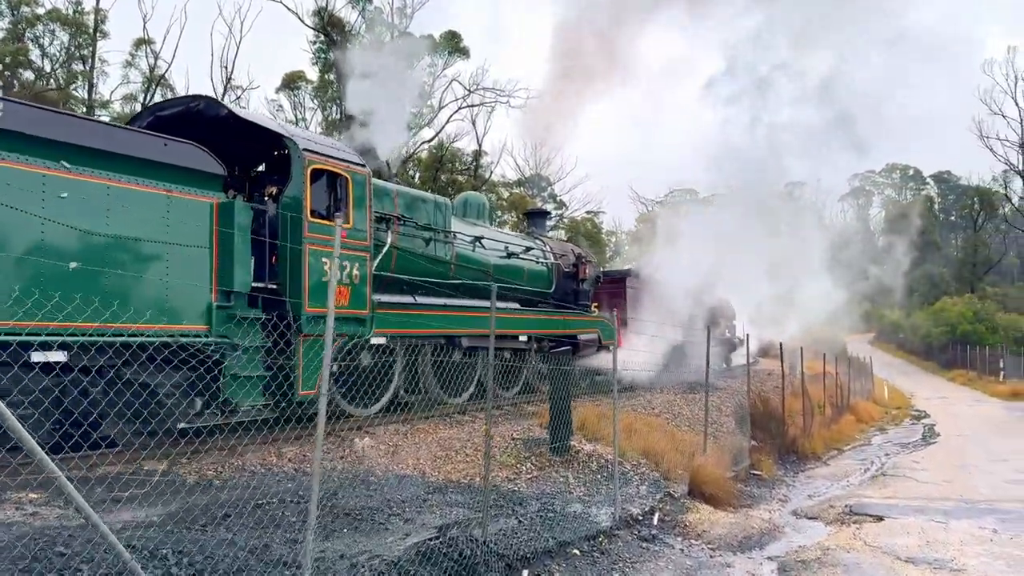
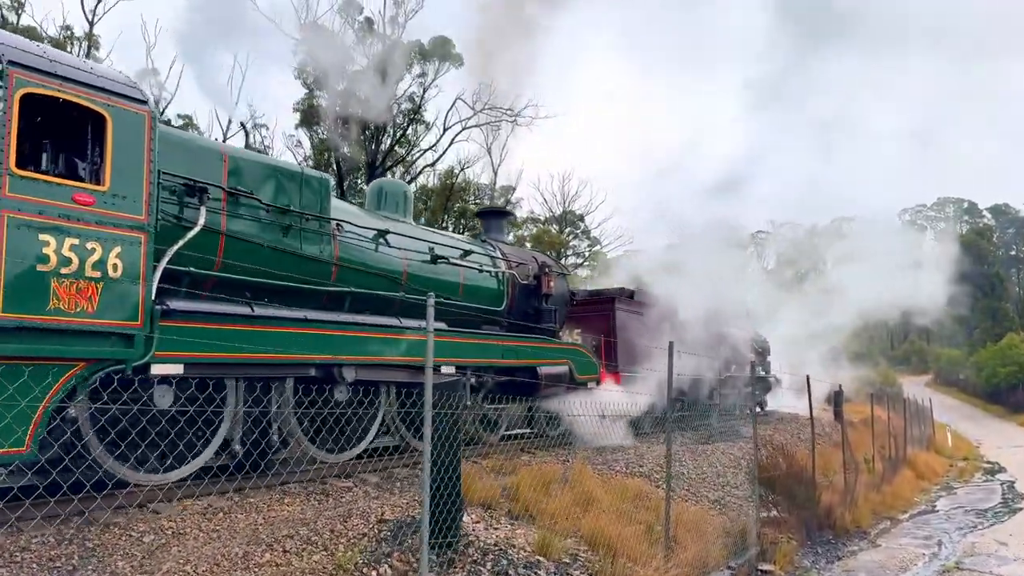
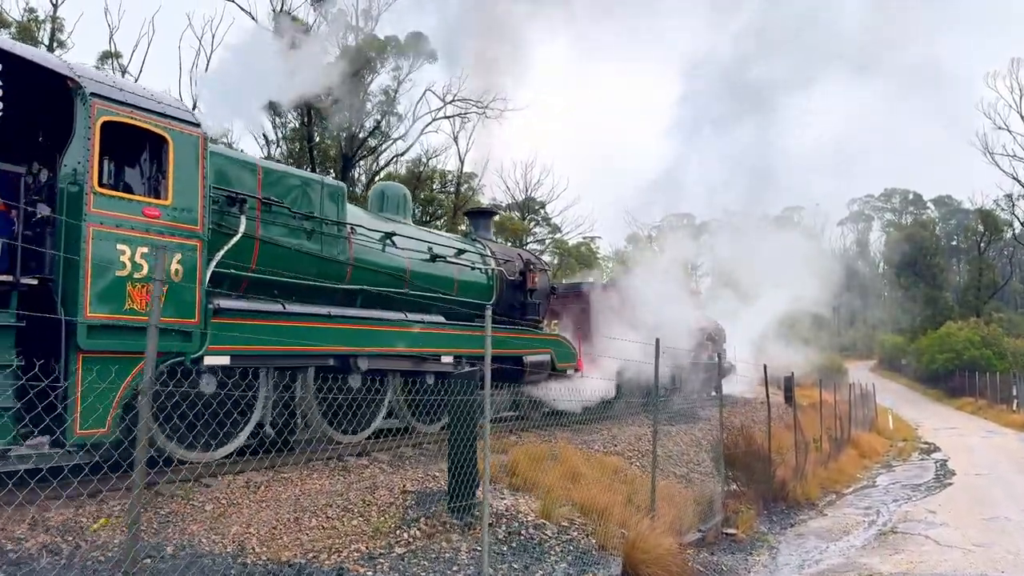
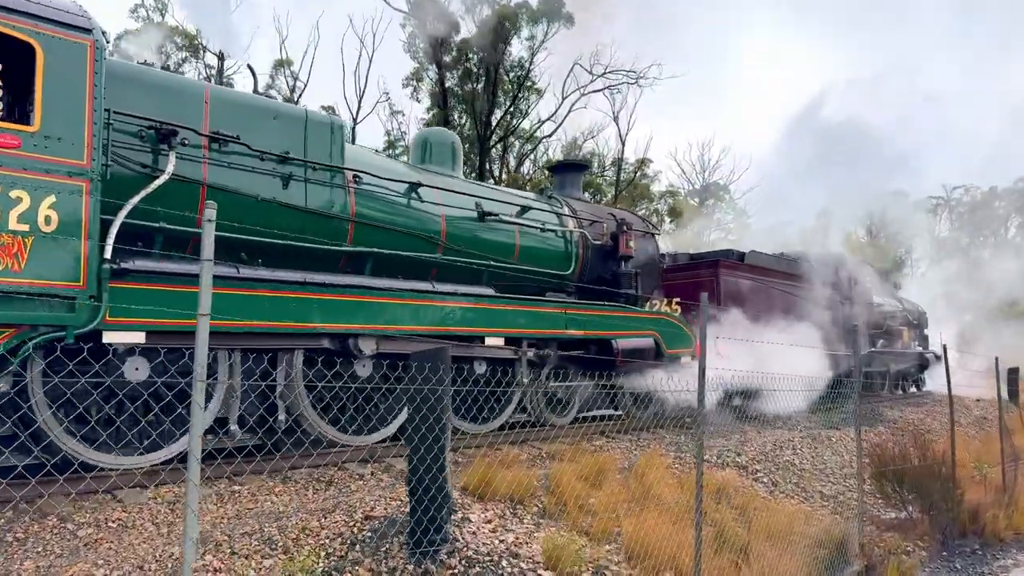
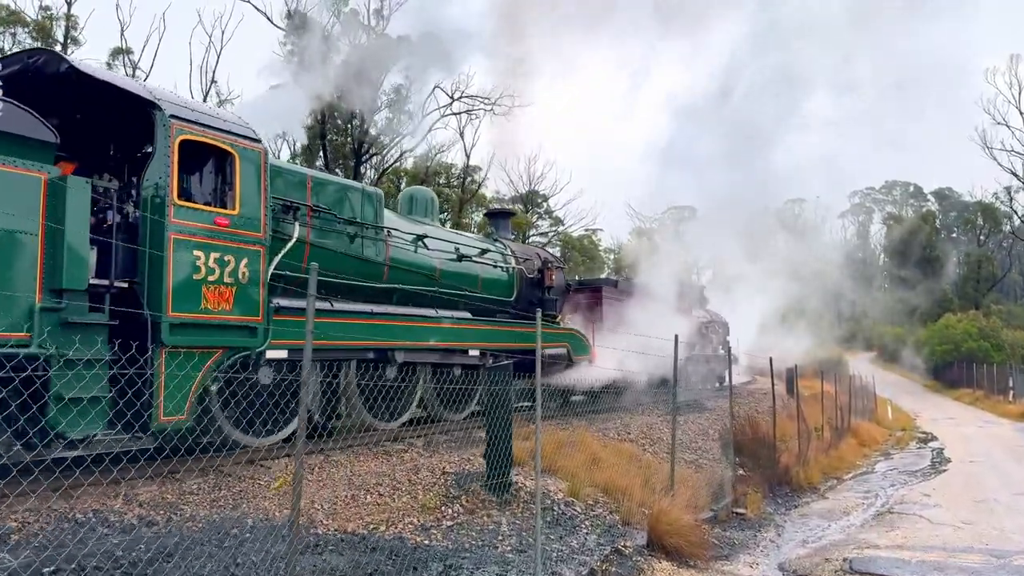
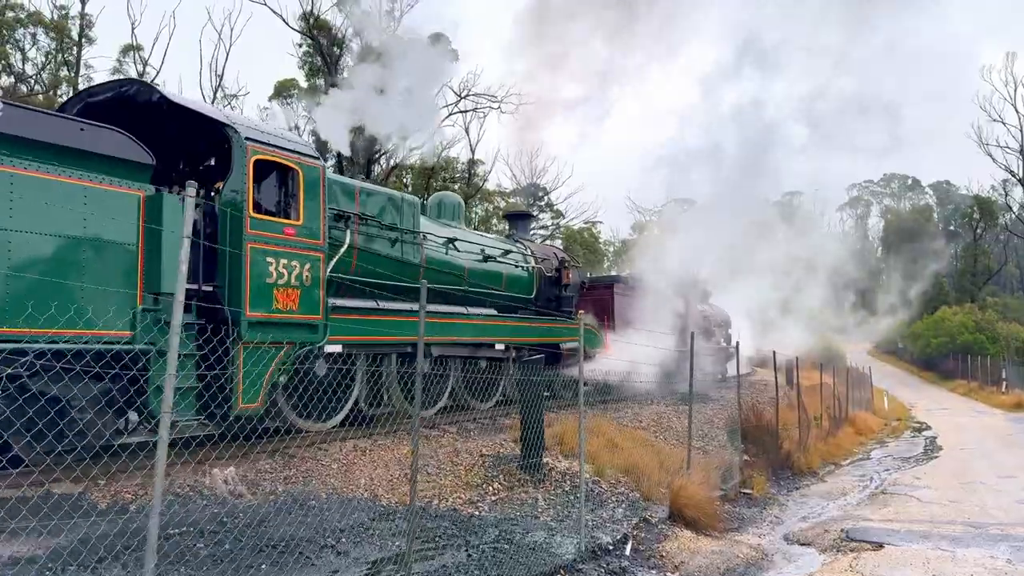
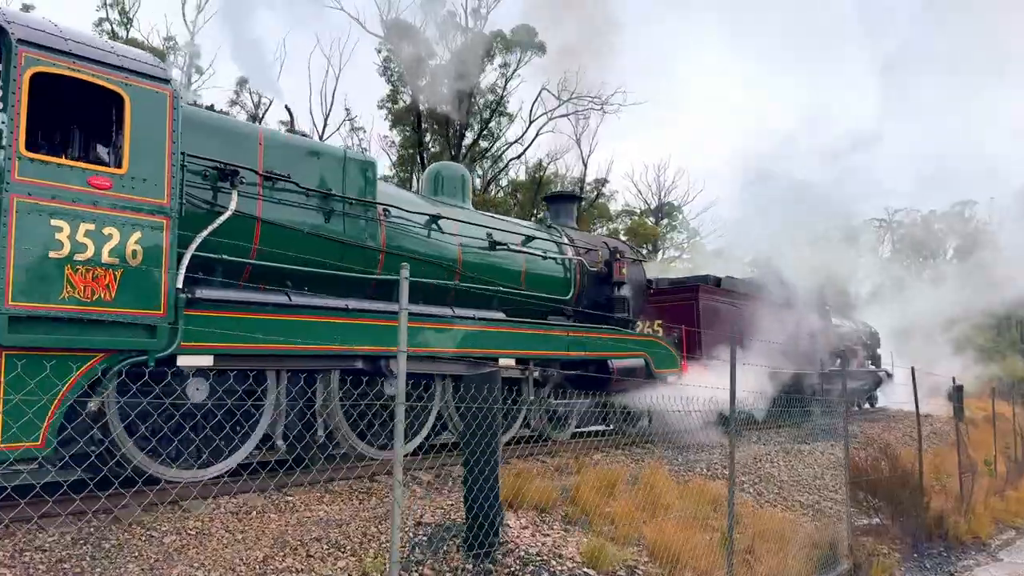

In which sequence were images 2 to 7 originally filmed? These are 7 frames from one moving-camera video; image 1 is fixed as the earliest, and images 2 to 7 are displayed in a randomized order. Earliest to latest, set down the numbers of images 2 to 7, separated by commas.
6, 5, 3, 2, 7, 4
